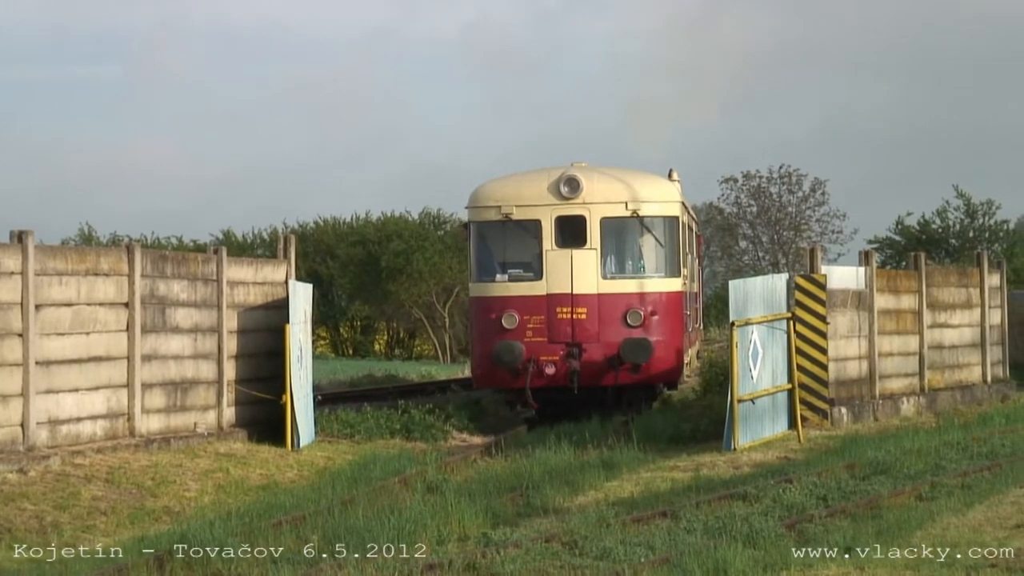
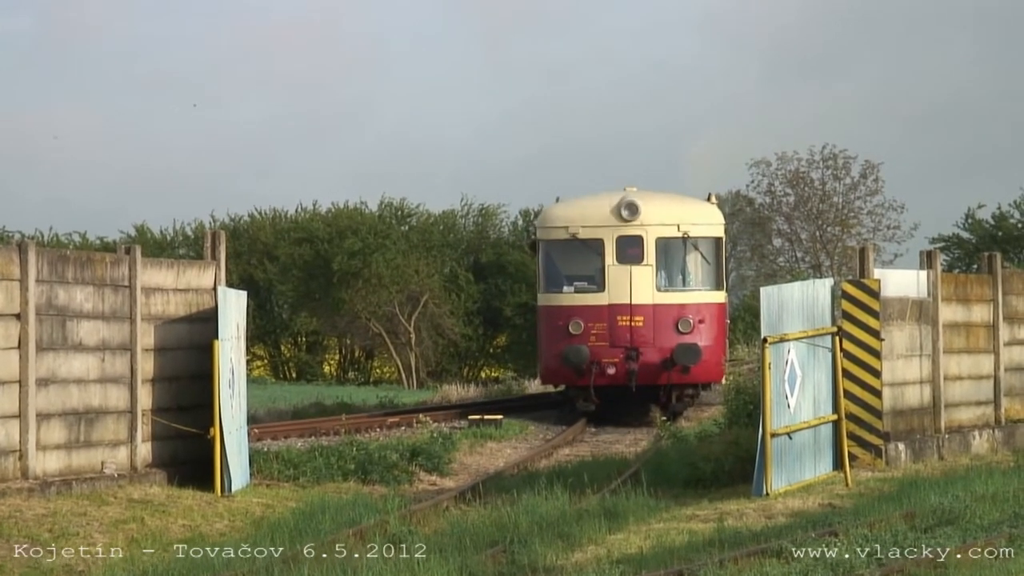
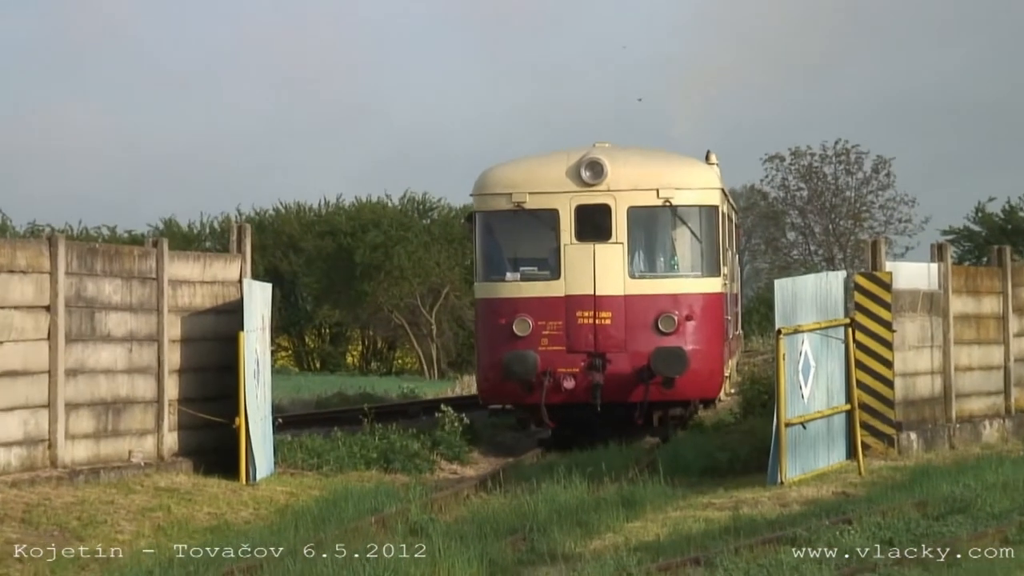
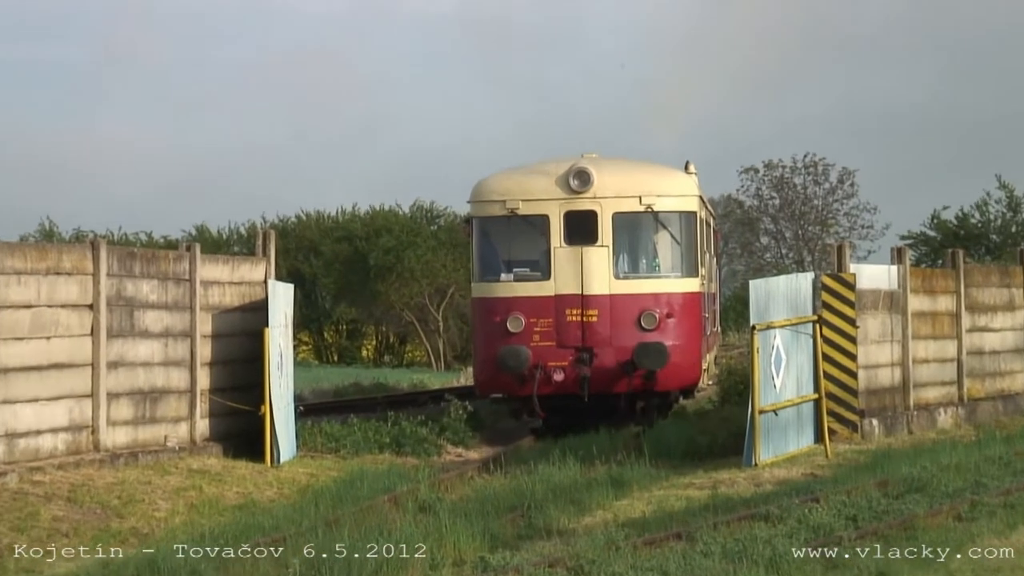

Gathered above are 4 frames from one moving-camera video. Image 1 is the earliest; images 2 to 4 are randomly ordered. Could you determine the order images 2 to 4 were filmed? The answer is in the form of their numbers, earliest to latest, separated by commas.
4, 3, 2
